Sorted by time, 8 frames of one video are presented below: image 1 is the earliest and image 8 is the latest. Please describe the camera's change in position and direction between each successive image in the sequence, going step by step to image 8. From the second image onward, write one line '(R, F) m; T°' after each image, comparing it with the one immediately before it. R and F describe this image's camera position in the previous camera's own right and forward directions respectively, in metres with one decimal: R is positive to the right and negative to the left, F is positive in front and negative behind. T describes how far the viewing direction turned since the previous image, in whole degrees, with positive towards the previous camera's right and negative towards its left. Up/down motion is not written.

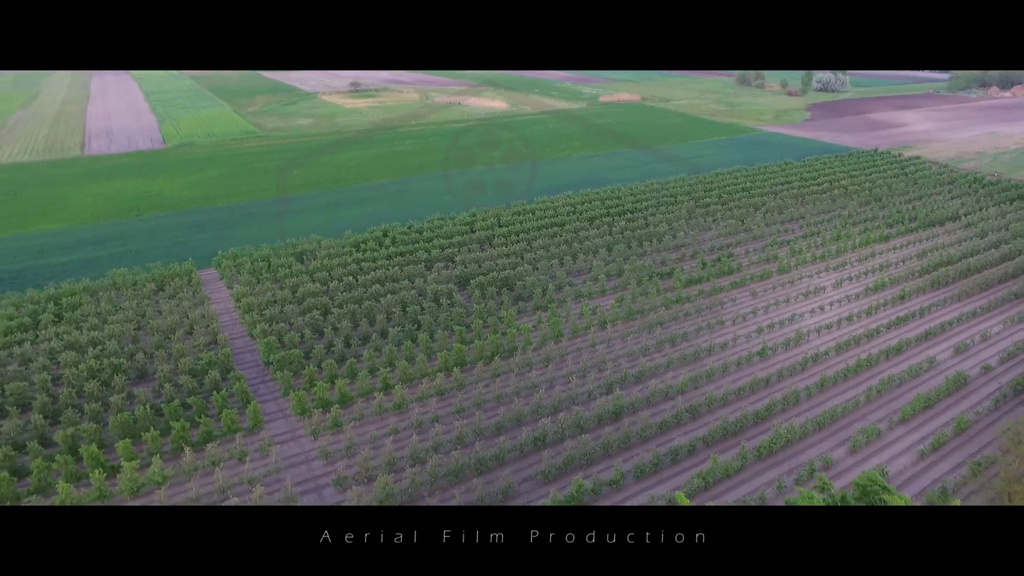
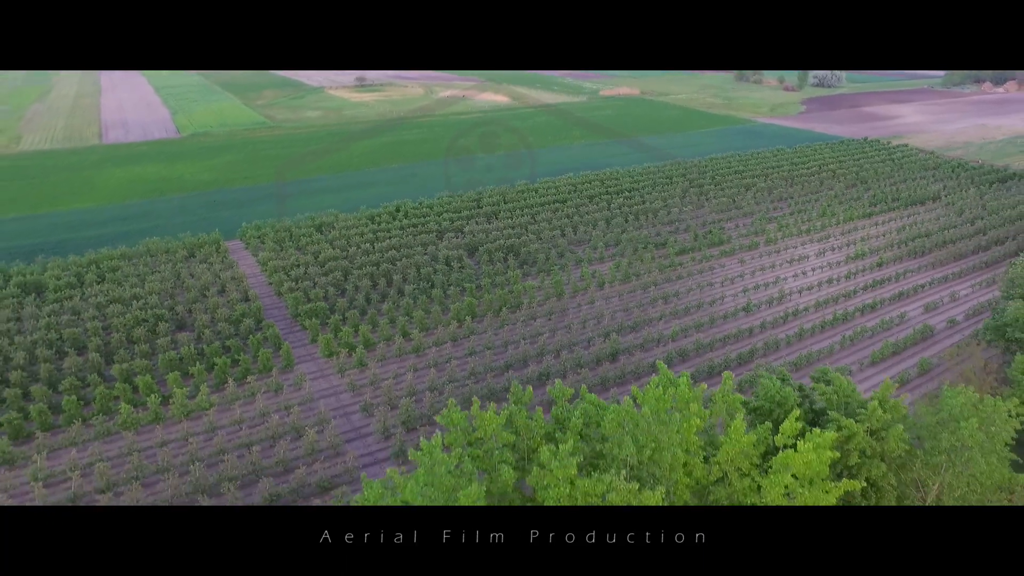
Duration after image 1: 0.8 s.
(-0.1, -2.7) m; 0°
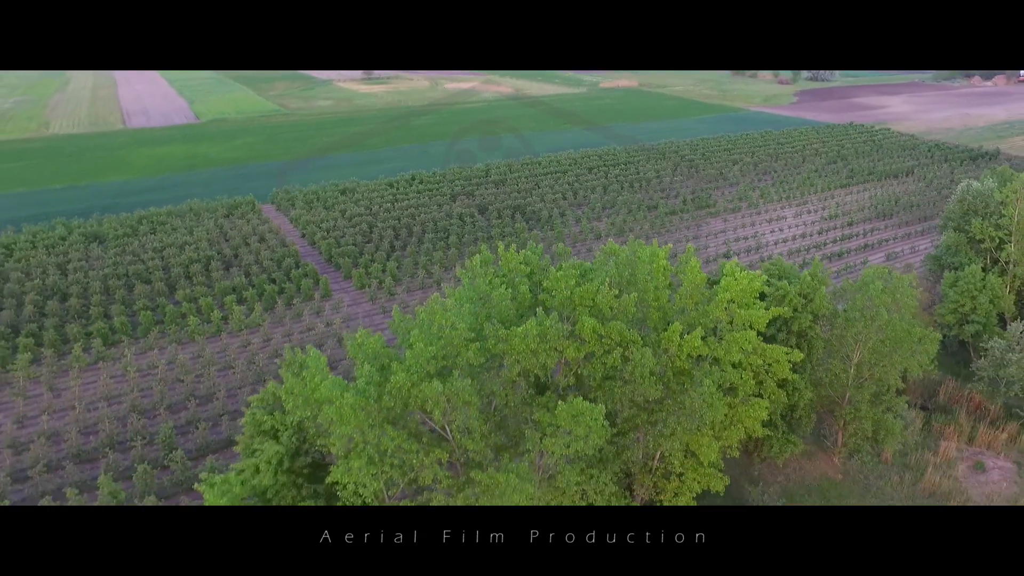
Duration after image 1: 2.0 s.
(-0.2, -4.1) m; 0°
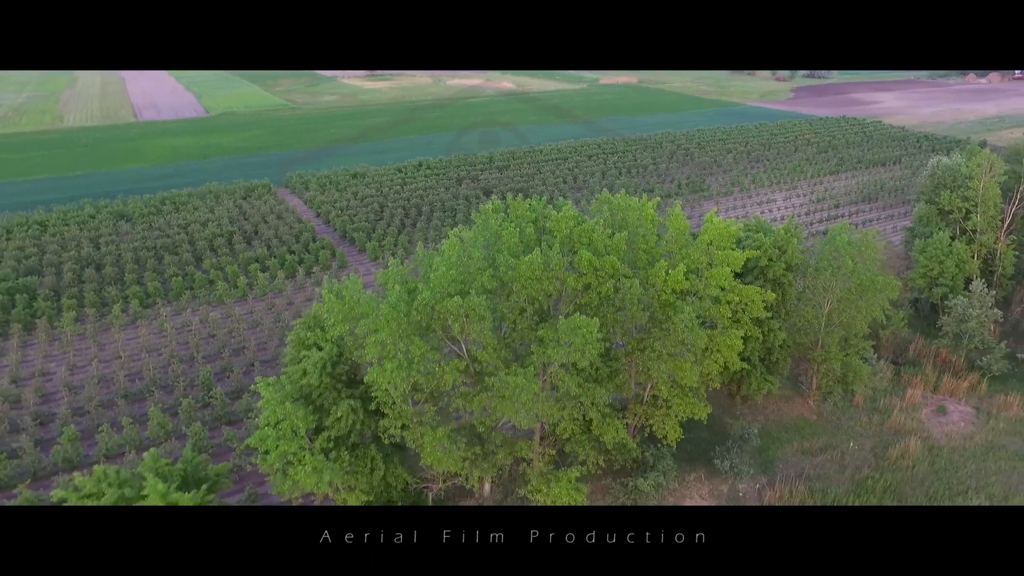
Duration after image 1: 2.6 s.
(-0.1, -2.2) m; 0°
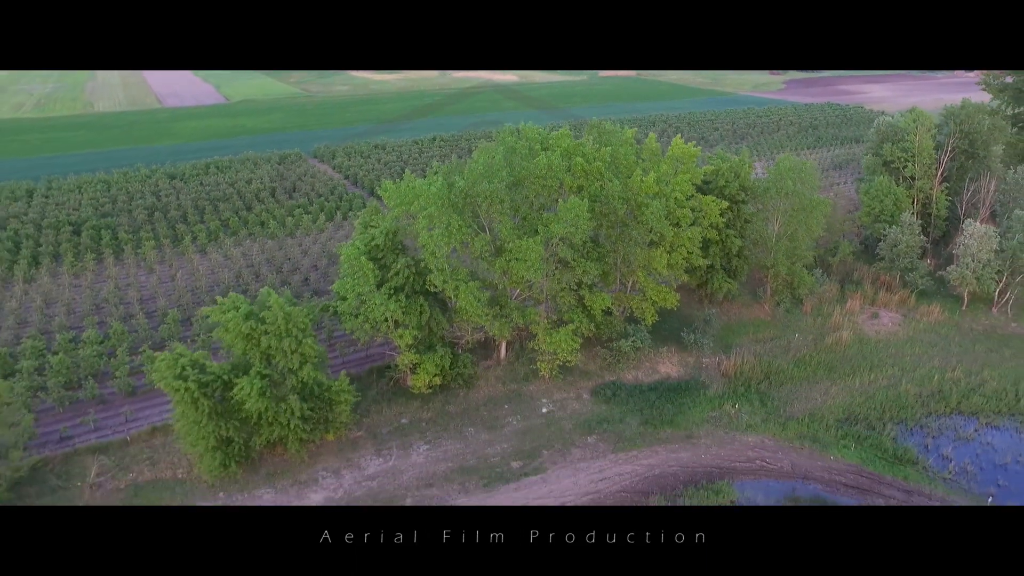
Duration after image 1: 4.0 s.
(-0.2, -5.1) m; 0°
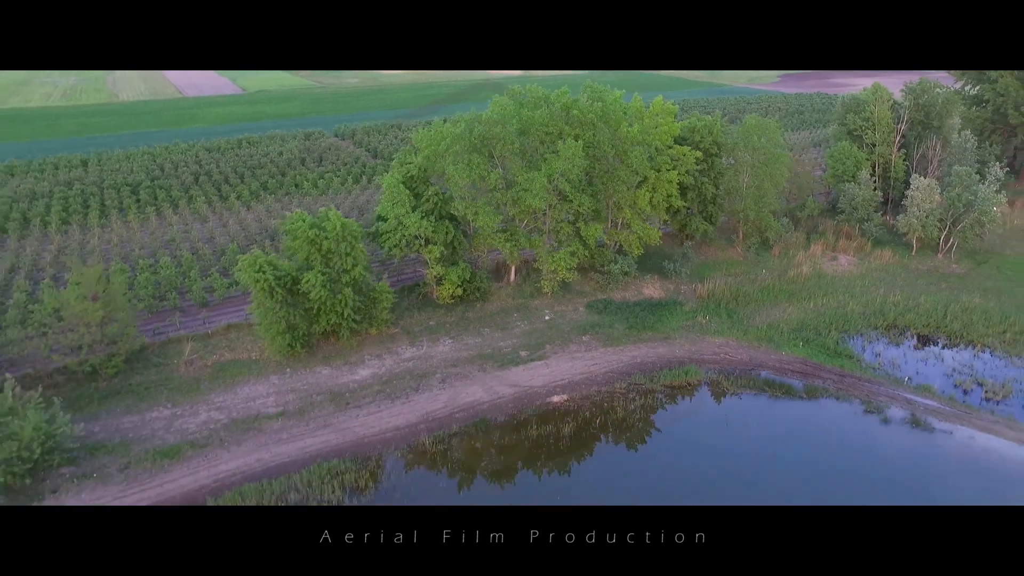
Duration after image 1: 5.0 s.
(-0.1, -4.4) m; 0°
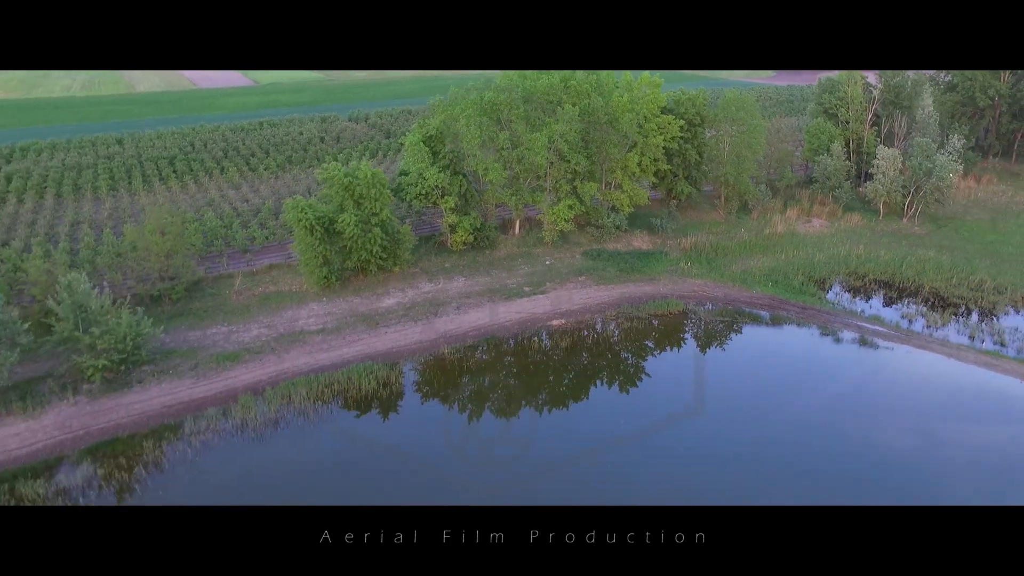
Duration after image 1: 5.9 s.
(-0.1, -3.5) m; 0°
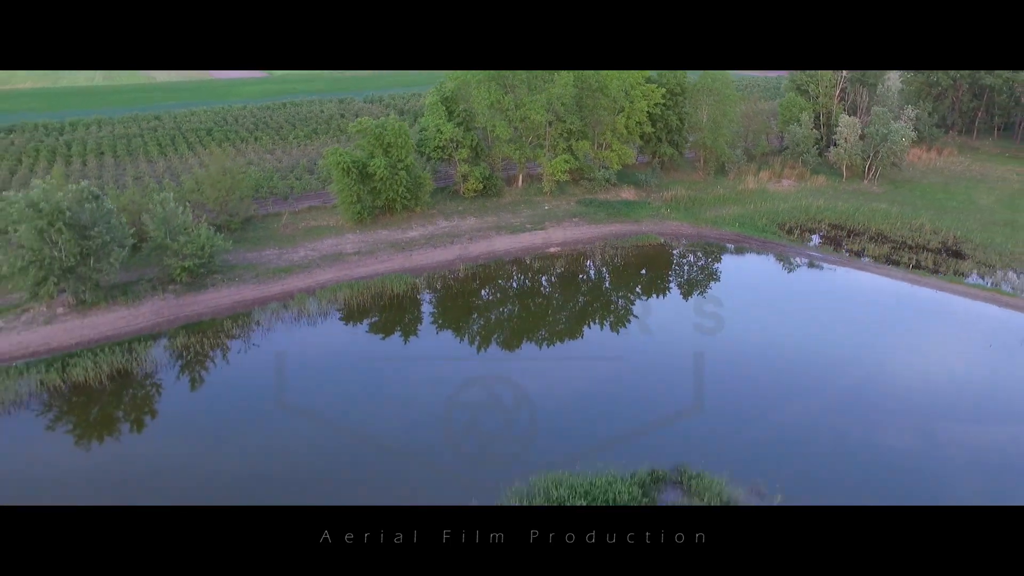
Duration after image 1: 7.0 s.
(-0.1, -4.6) m; 0°
